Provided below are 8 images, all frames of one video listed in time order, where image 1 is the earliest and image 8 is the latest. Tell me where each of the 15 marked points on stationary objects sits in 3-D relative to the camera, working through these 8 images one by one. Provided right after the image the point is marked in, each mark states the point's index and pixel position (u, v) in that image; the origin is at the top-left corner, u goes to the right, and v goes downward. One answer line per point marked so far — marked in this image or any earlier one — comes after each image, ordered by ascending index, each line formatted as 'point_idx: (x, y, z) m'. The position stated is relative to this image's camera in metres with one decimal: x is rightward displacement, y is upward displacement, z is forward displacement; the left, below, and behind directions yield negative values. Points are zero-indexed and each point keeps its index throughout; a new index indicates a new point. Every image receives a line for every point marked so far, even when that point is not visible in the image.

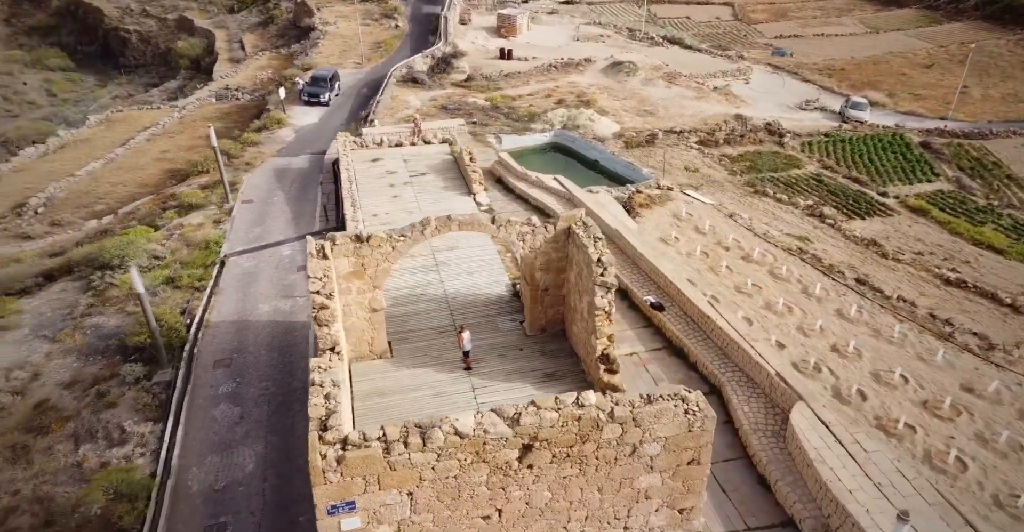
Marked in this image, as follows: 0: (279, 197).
0: (-6.9, +2.2, +17.2) m
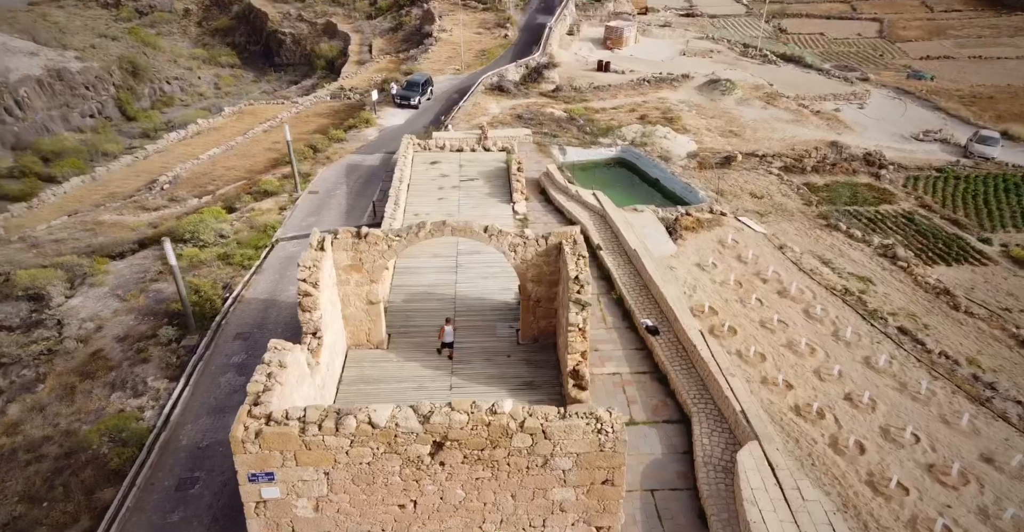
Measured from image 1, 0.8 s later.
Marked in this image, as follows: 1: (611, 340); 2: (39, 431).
0: (-5.5, +2.5, +18.7) m
1: (+1.8, -1.4, +11.4) m
2: (-7.7, -2.8, +9.6) m
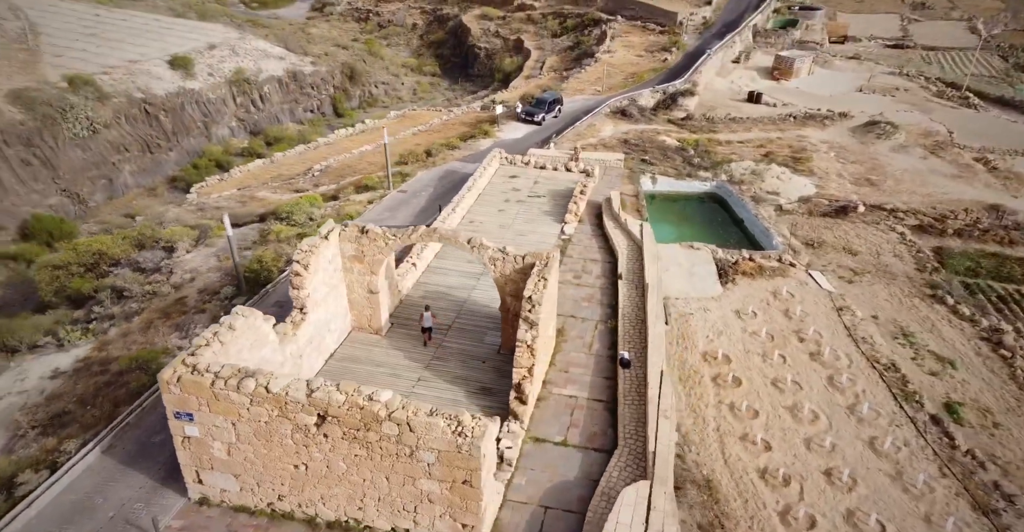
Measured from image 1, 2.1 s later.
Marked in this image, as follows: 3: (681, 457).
0: (-3.1, +2.7, +20.6) m
1: (+1.4, -2.0, +11.6) m
2: (-8.4, -1.8, +12.5) m
3: (+3.0, -3.4, +10.6) m
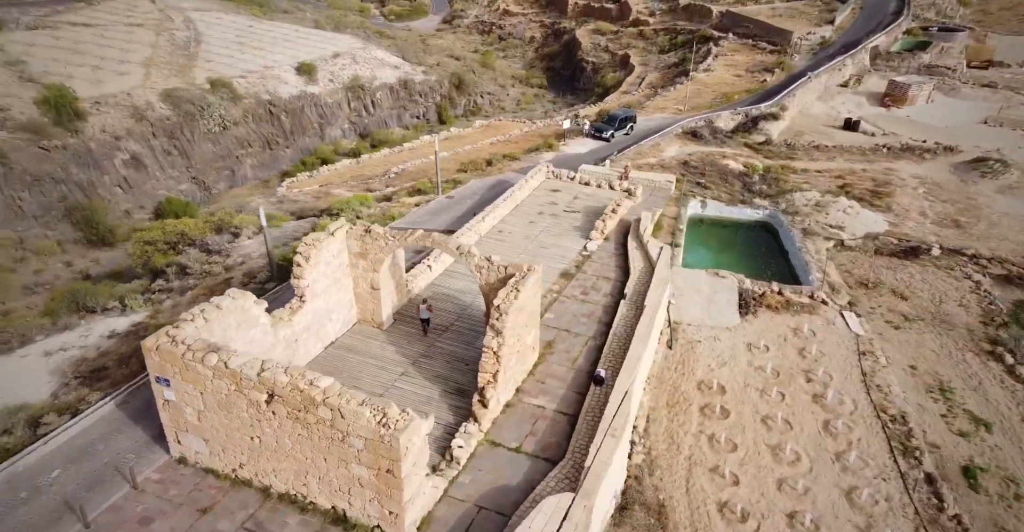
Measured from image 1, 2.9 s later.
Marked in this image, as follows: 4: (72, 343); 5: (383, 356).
0: (-1.6, +2.5, +21.5) m
1: (+1.0, -2.3, +11.9) m
2: (-8.5, -1.3, +14.3) m
3: (+2.2, -3.8, +10.6) m
4: (-10.2, -1.8, +13.7) m
5: (-2.8, -1.9, +12.5) m
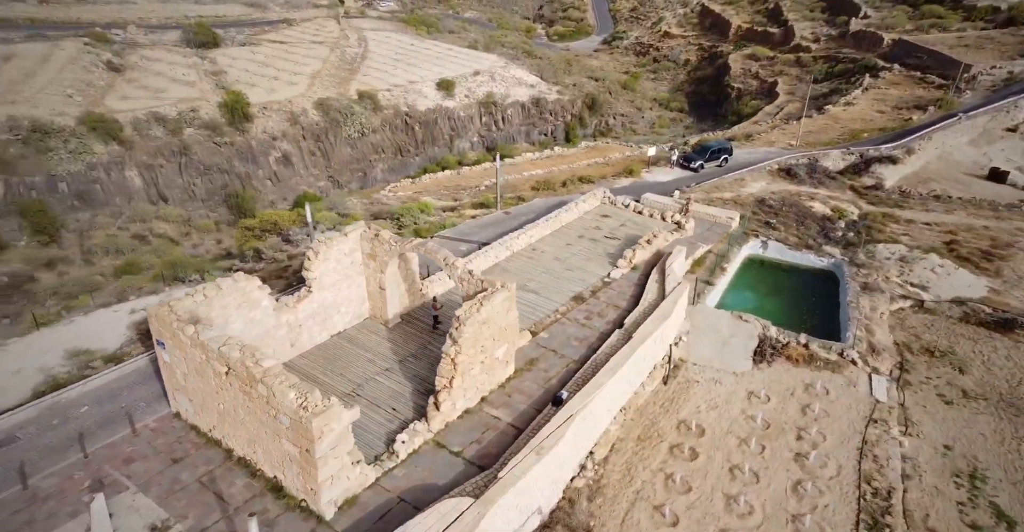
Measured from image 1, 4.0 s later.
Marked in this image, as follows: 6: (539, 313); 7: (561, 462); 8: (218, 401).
0: (+0.4, +1.9, +22.4) m
1: (+0.3, -2.7, +12.3) m
2: (-8.2, -0.8, +16.7) m
3: (+1.1, -4.3, +10.8) m
4: (-10.1, -1.1, +16.5) m
5: (-3.2, -1.9, +13.7) m
6: (+0.7, -1.2, +15.4) m
7: (+0.9, -3.6, +10.5) m
8: (-5.0, -2.3, +10.3) m
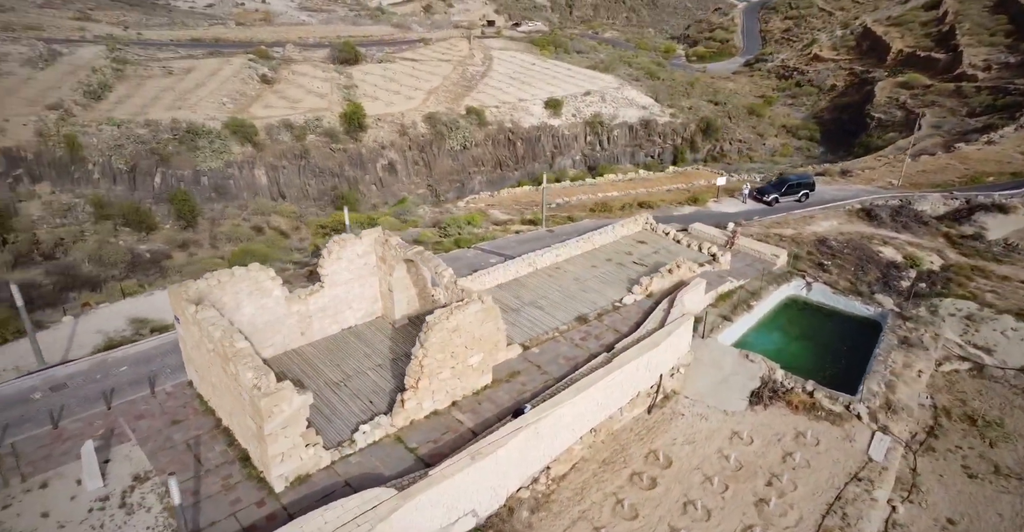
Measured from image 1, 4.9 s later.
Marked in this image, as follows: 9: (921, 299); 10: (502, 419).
0: (+2.0, +1.2, +22.8) m
1: (-0.4, -3.0, +12.9) m
2: (-7.8, -0.6, +18.8) m
3: (0.0, -4.7, +11.2) m
4: (-9.7, -0.7, +18.9) m
5: (-3.4, -2.0, +14.9) m
6: (+0.7, -1.7, +15.8) m
7: (-0.2, -3.9, +10.9) m
8: (-5.9, -2.0, +11.8) m
9: (+14.0, -1.1, +19.9) m
10: (-0.2, -3.2, +12.2) m
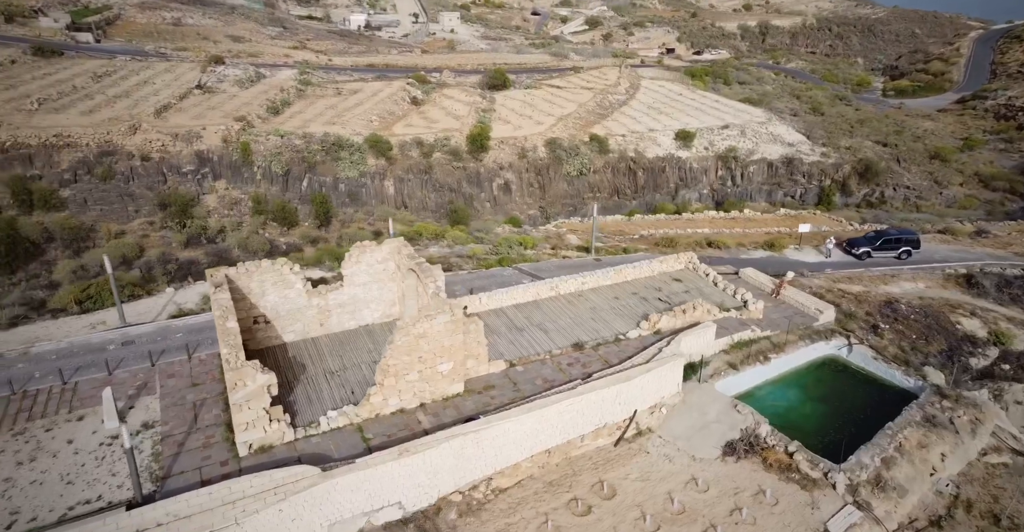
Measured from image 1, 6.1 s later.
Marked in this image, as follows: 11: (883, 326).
0: (+3.7, 0.0, +23.1) m
1: (-1.3, -3.4, +13.8) m
2: (-6.9, -0.5, +21.3) m
3: (-1.5, -5.0, +12.0) m
4: (-8.7, -0.4, +21.9) m
5: (-3.7, -2.2, +16.5) m
6: (+0.5, -2.3, +16.5) m
7: (-1.6, -4.2, +11.9) m
8: (-6.8, -1.8, +14.1) m
9: (+14.4, -3.4, +17.5) m
10: (-1.3, -3.6, +13.2) m
11: (+12.2, -2.0, +19.4) m
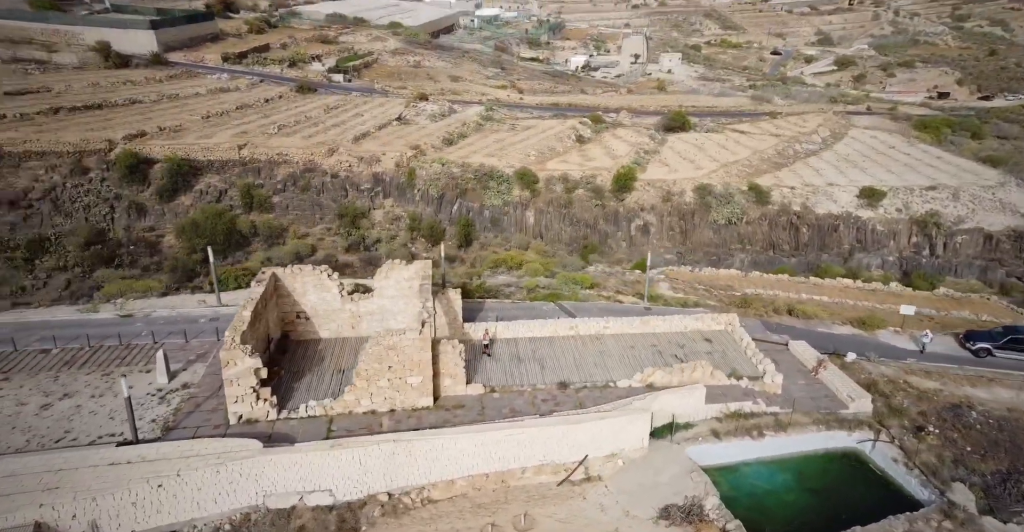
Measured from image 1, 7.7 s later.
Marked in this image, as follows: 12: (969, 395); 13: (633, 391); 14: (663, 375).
0: (+5.4, -2.0, +22.9) m
1: (-2.4, -4.0, +15.4) m
2: (-5.2, -1.1, +24.3) m
3: (-3.4, -5.4, +13.7) m
4: (-6.8, -0.8, +25.4) m
5: (-3.8, -2.7, +18.7) m
6: (+0.2, -3.4, +17.4) m
7: (-3.4, -4.6, +13.6) m
8: (-7.4, -1.8, +17.3) m
9: (+13.4, -6.1, +14.3) m
10: (-2.7, -4.1, +14.7) m
11: (+12.2, -4.6, +16.8) m
12: (+14.1, -3.9, +19.0) m
13: (+3.4, -3.6, +16.7) m
14: (+4.4, -3.1, +17.1) m
